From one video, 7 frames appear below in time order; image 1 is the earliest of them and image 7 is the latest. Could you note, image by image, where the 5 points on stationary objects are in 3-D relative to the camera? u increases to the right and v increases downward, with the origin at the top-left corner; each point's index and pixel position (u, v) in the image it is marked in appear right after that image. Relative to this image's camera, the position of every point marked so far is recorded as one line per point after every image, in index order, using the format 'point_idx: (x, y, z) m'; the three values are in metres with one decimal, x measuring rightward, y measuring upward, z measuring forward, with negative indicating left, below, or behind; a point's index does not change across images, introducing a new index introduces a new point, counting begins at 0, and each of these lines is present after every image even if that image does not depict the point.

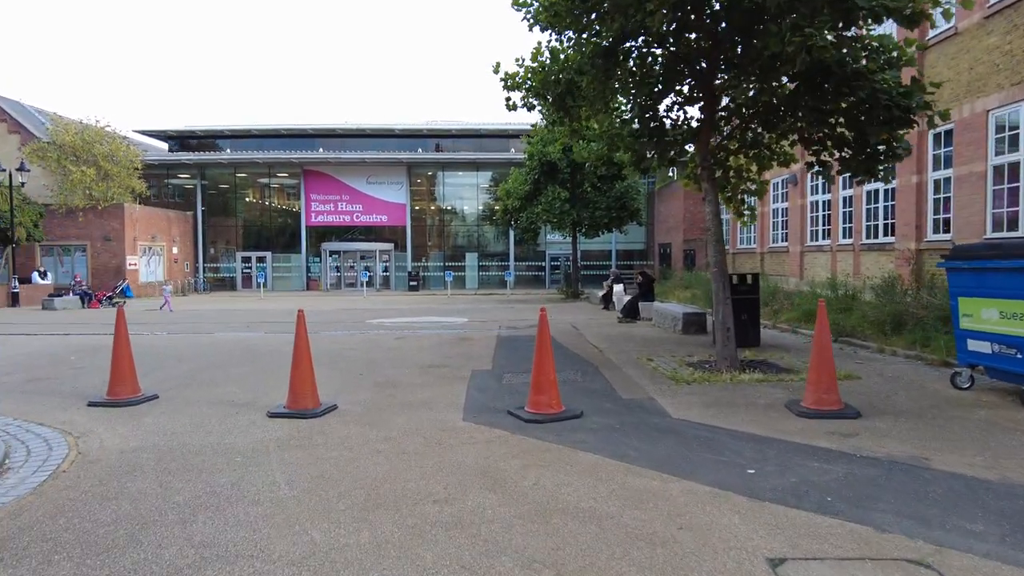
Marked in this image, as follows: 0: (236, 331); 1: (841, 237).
0: (-7.1, -1.1, +16.6) m
1: (+9.9, +1.5, +19.3) m
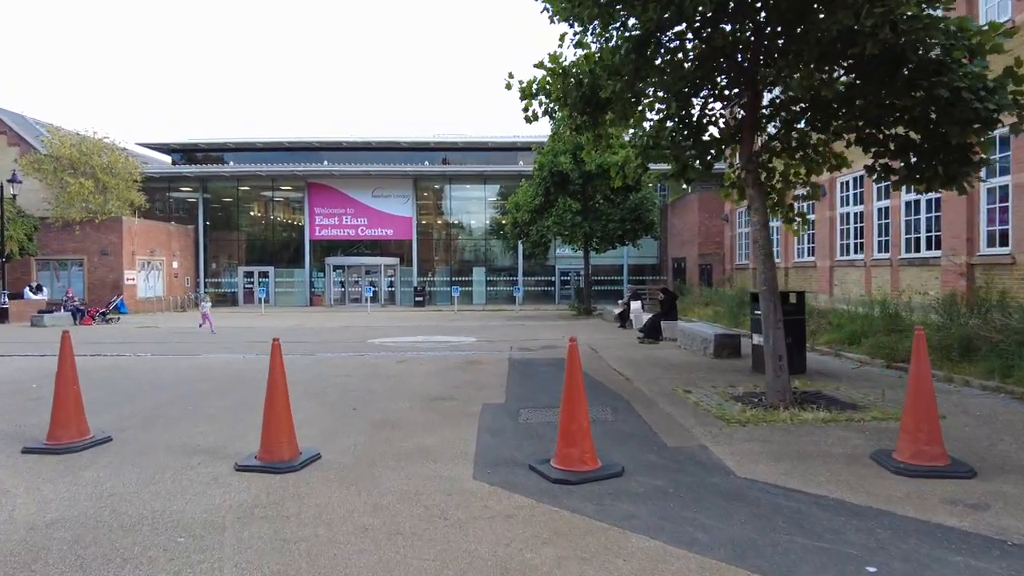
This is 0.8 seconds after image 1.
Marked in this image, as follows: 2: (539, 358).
0: (-6.8, -1.5, +15.4) m
1: (+10.2, +1.0, +17.9) m
2: (+0.6, -1.4, +13.0) m
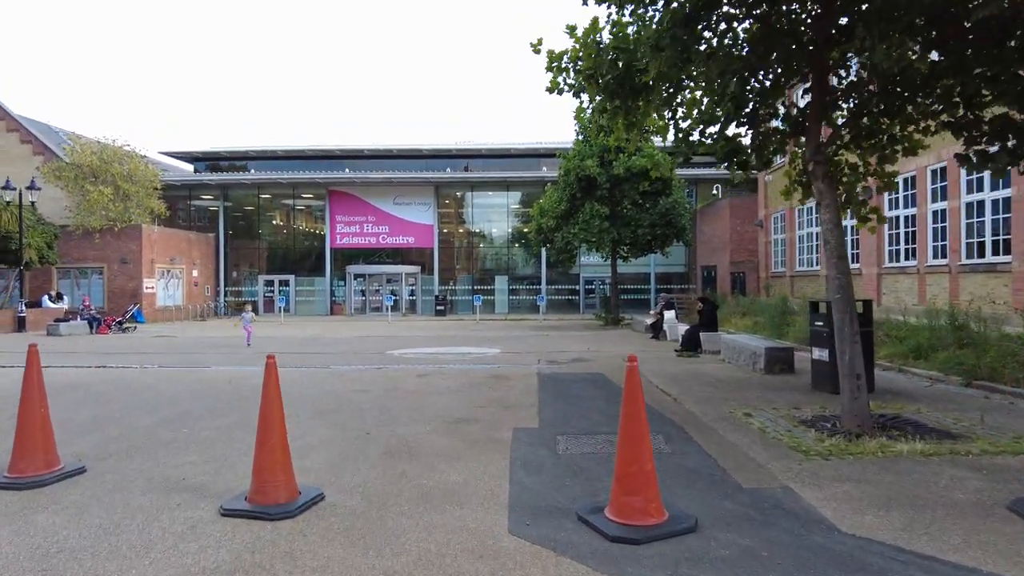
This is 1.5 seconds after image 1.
0: (-6.2, -1.7, +14.6) m
1: (+10.9, +0.8, +16.6) m
2: (+1.1, -1.6, +12.0) m
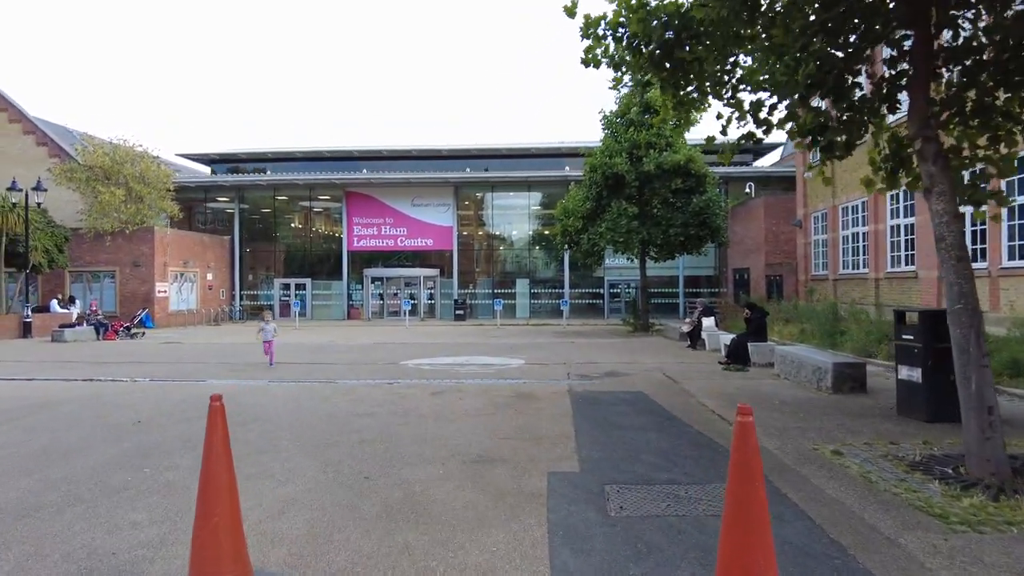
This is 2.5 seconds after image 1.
0: (-5.7, -1.8, +13.3) m
1: (+11.5, +0.7, +14.9) m
2: (+1.6, -1.7, +10.5) m
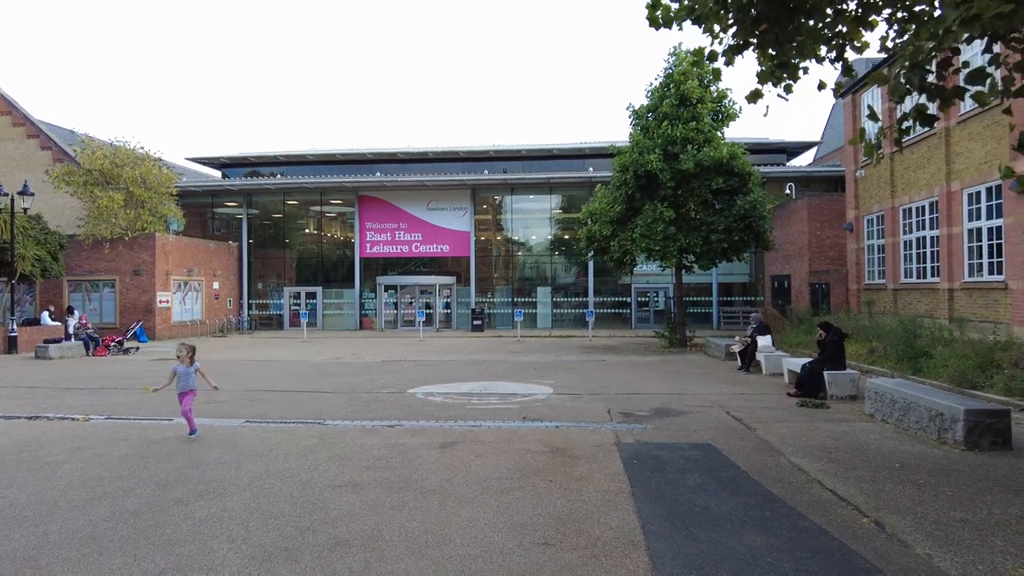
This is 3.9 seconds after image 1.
0: (-5.2, -2.1, +11.2) m
1: (+12.0, +0.4, +12.3) m
2: (+2.0, -2.0, +8.2) m
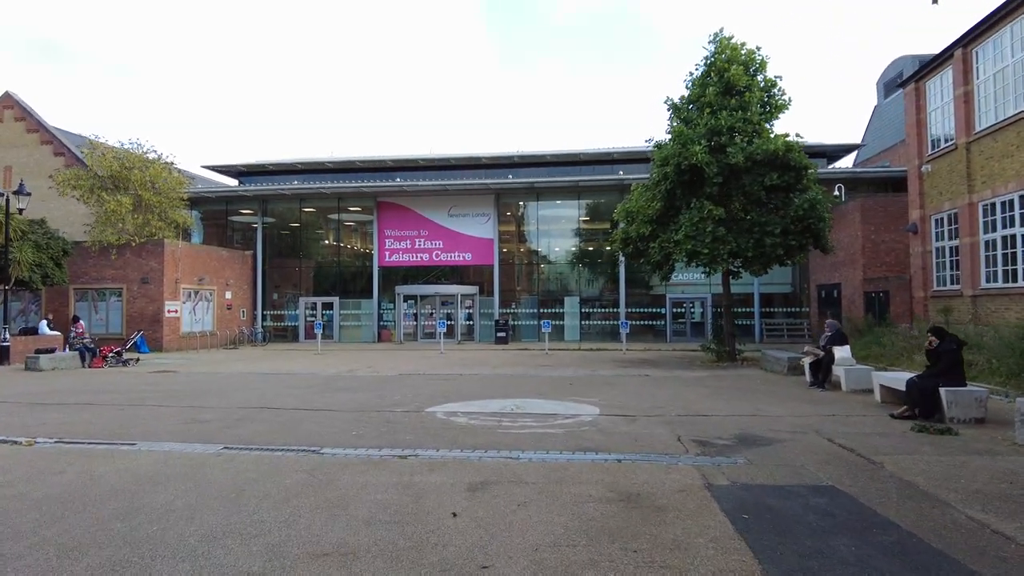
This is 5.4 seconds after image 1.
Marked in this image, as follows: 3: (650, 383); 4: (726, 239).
0: (-4.6, -2.1, +9.3) m
1: (+12.6, +0.4, +9.9) m
2: (+2.5, -1.8, +6.1) m
3: (+3.3, -2.3, +15.4) m
4: (+6.6, +1.6, +20.0) m
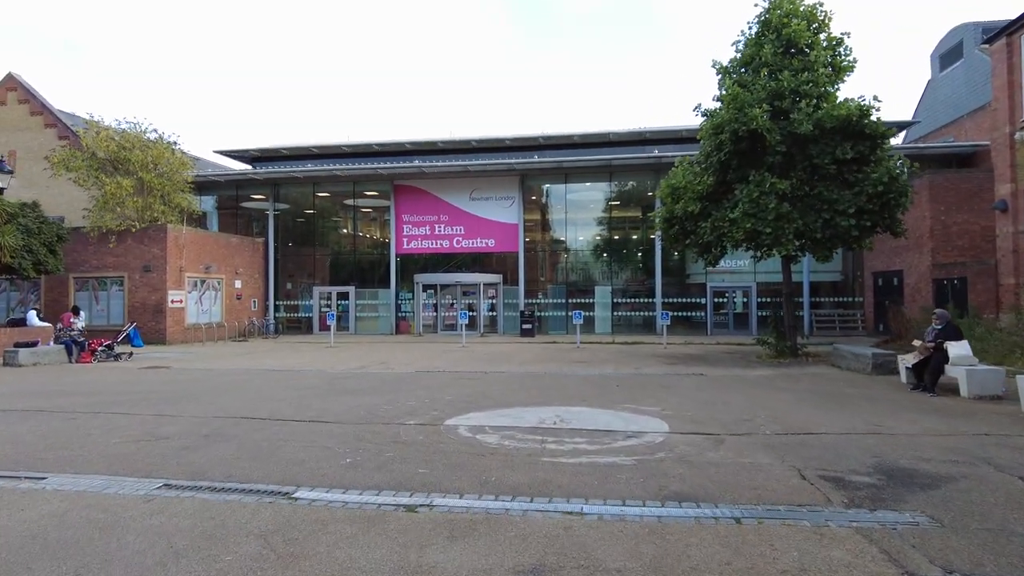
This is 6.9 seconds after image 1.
0: (-4.1, -1.8, +7.1) m
1: (+13.2, +0.7, +7.1) m
2: (+2.9, -1.6, +3.6) m
3: (+4.0, -1.9, +13.0) m
4: (+7.5, +2.0, +17.3) m
